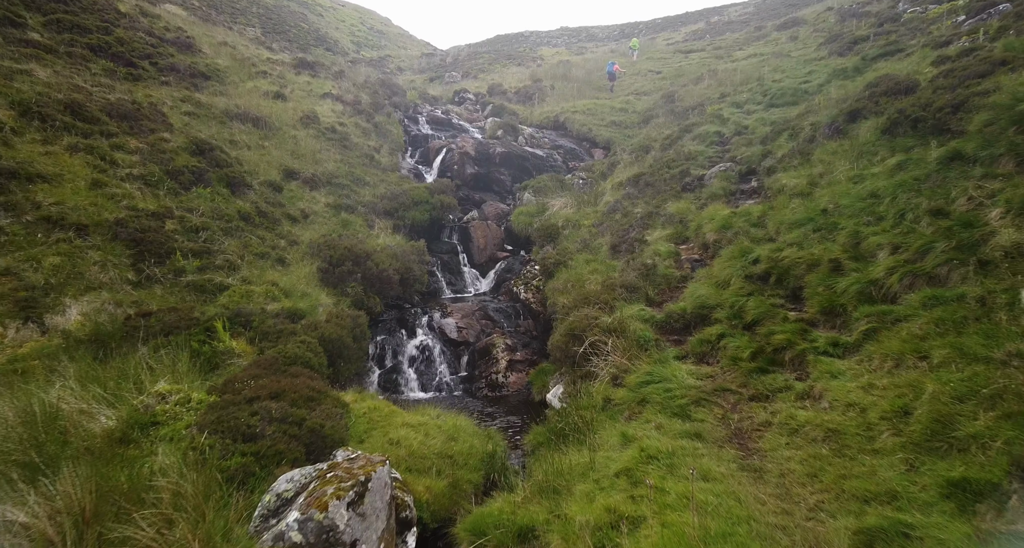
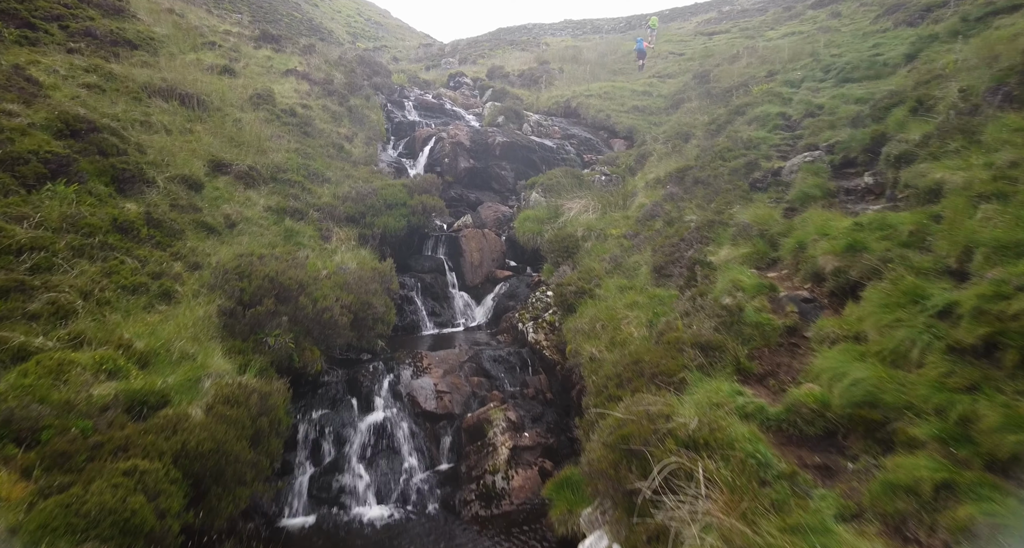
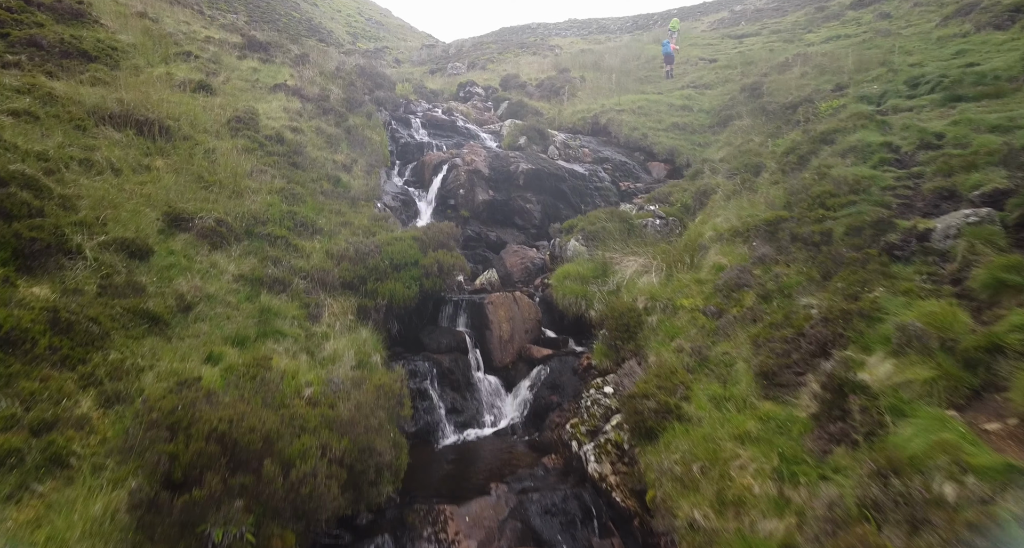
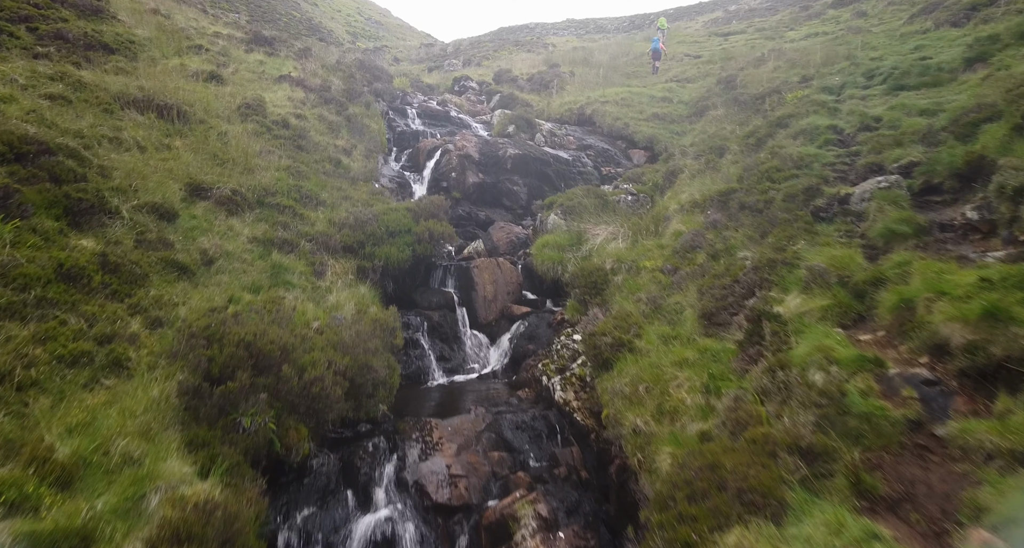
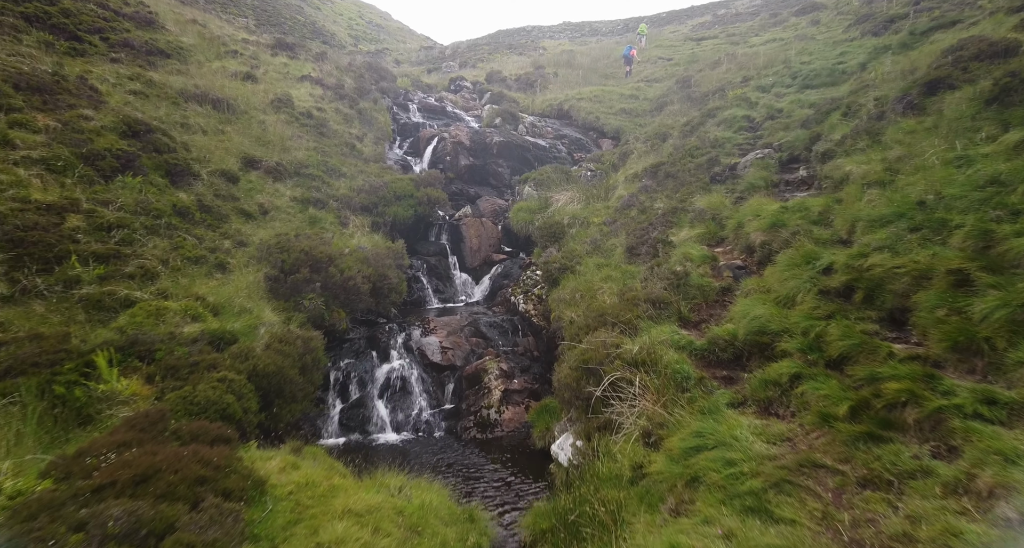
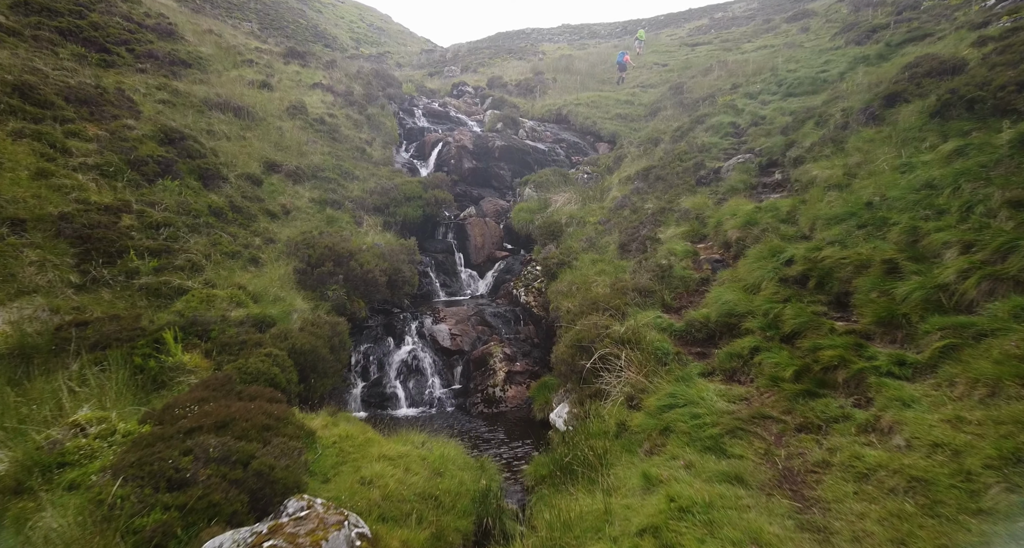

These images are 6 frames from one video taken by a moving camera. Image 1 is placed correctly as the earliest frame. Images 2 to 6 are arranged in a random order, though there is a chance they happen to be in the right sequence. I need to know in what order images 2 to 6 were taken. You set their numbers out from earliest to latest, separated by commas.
6, 5, 2, 4, 3
